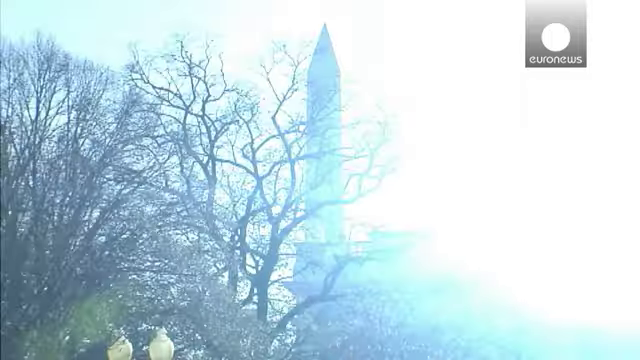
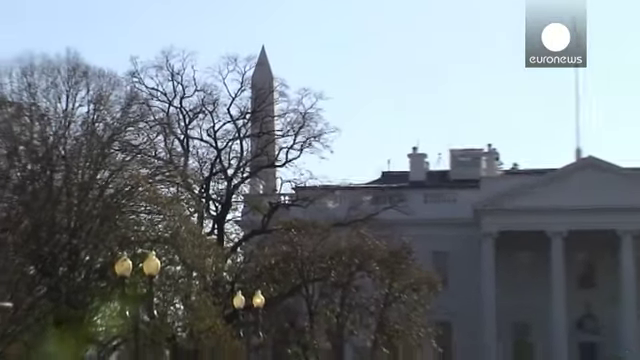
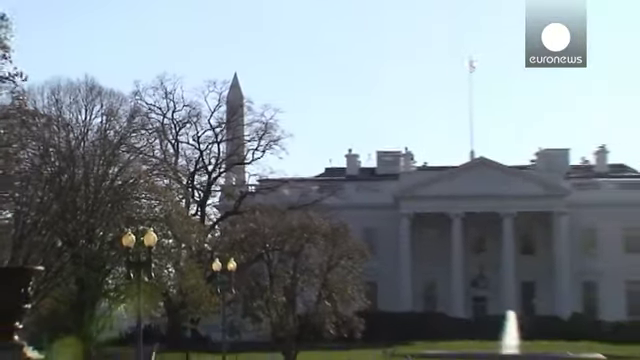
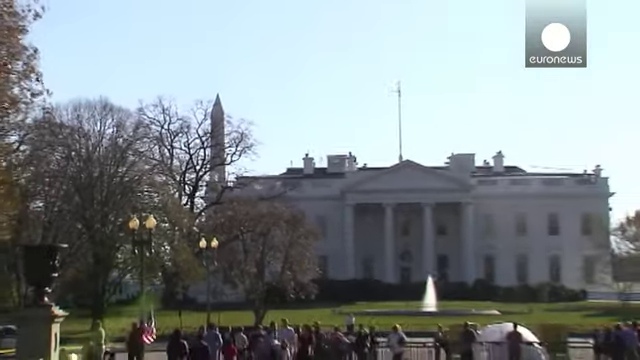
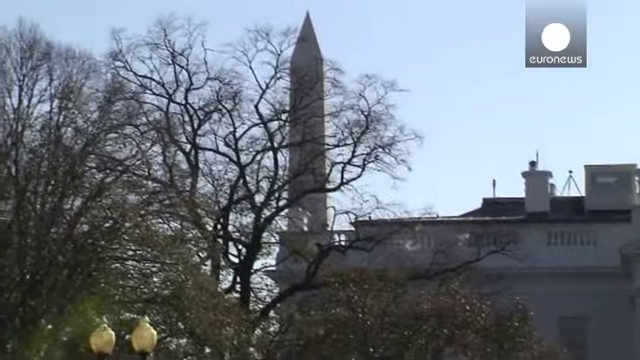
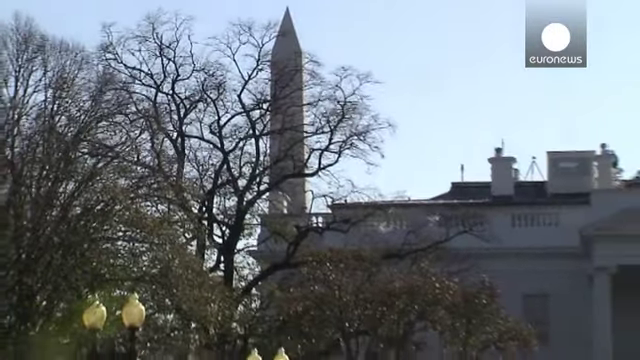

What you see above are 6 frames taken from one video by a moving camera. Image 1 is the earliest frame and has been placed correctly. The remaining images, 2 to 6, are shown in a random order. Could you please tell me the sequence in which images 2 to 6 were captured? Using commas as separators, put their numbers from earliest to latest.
5, 6, 2, 3, 4
